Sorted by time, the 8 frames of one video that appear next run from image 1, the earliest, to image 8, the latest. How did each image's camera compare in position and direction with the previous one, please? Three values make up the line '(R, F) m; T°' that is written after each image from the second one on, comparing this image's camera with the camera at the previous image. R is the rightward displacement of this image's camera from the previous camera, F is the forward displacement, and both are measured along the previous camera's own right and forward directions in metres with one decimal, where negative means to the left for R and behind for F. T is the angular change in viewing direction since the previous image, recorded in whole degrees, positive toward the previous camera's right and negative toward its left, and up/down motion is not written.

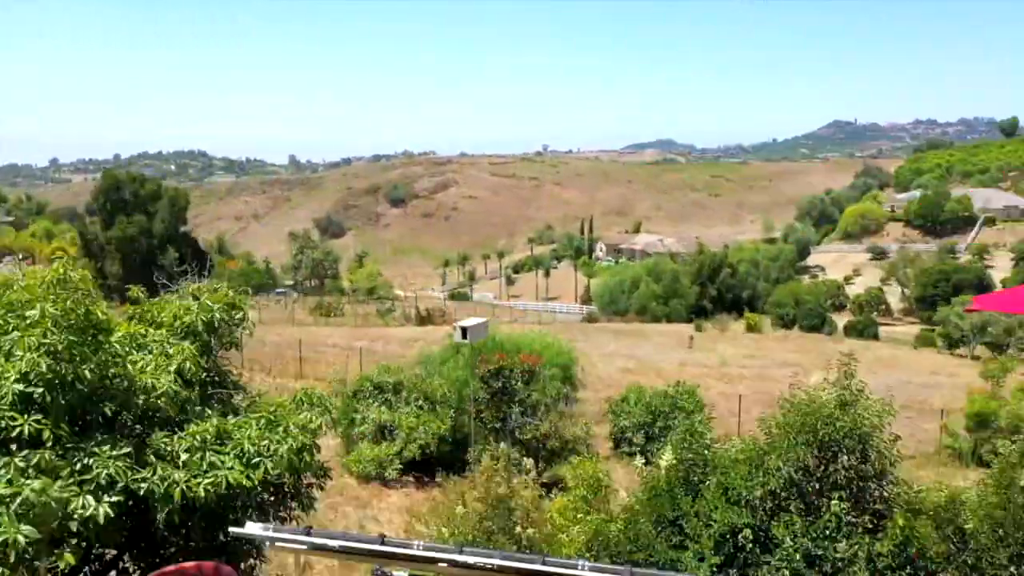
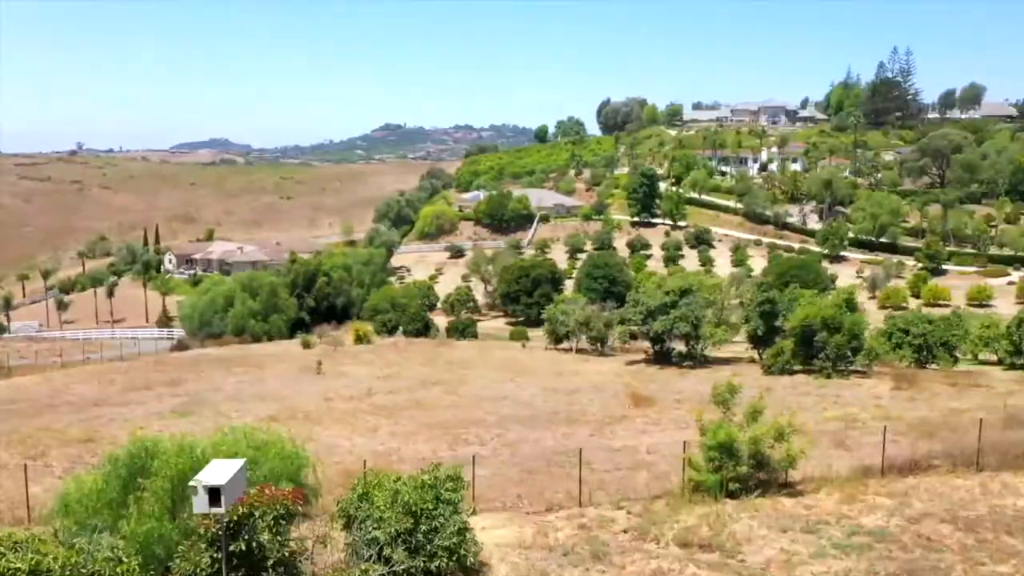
(-1.3, +3.7) m; +29°
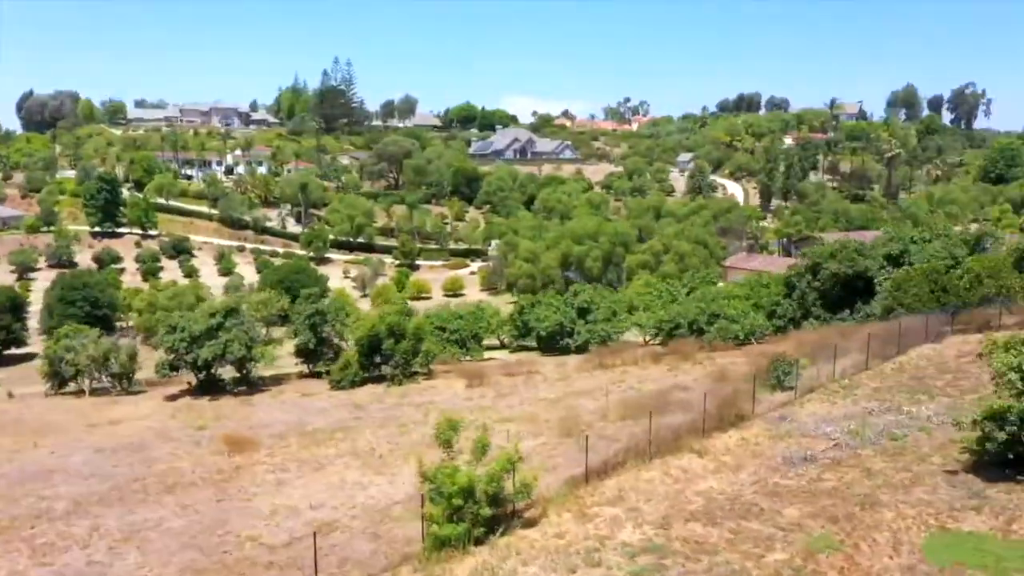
(-2.8, +3.0) m; +36°
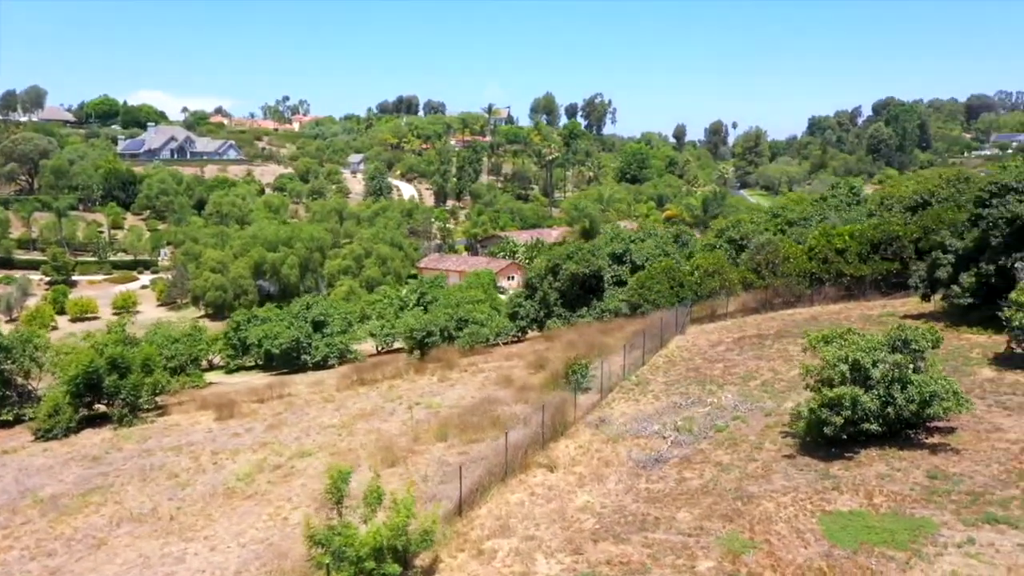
(-2.9, +1.4) m; +23°
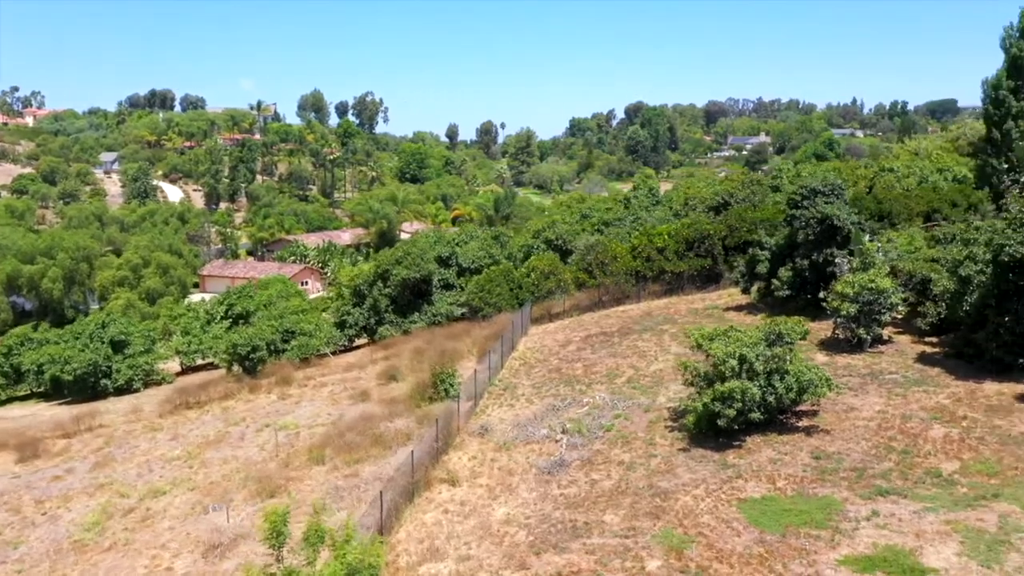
(-2.1, +0.5) m; +15°
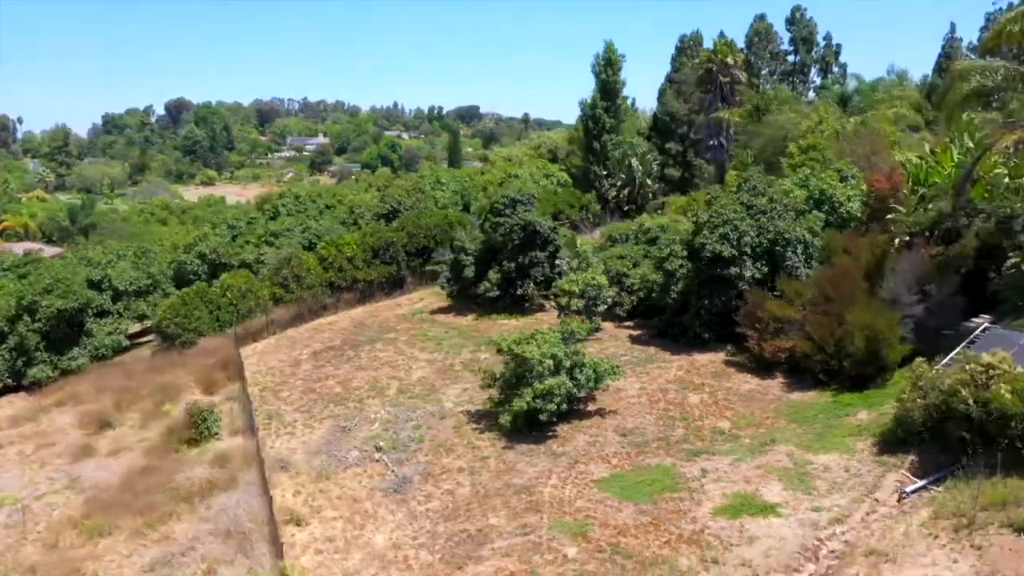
(-4.6, +0.8) m; +30°
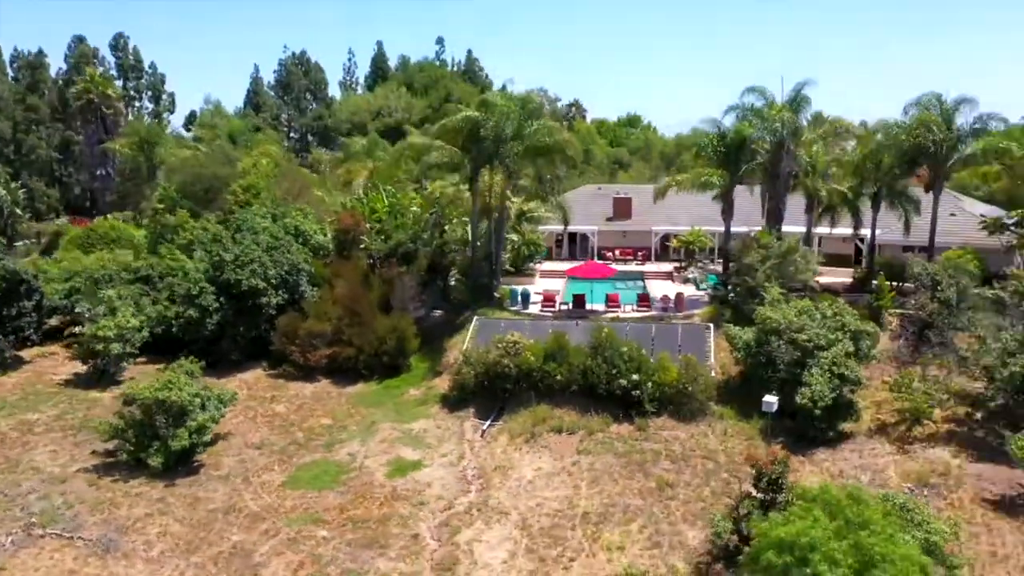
(-8.2, -0.8) m; +50°
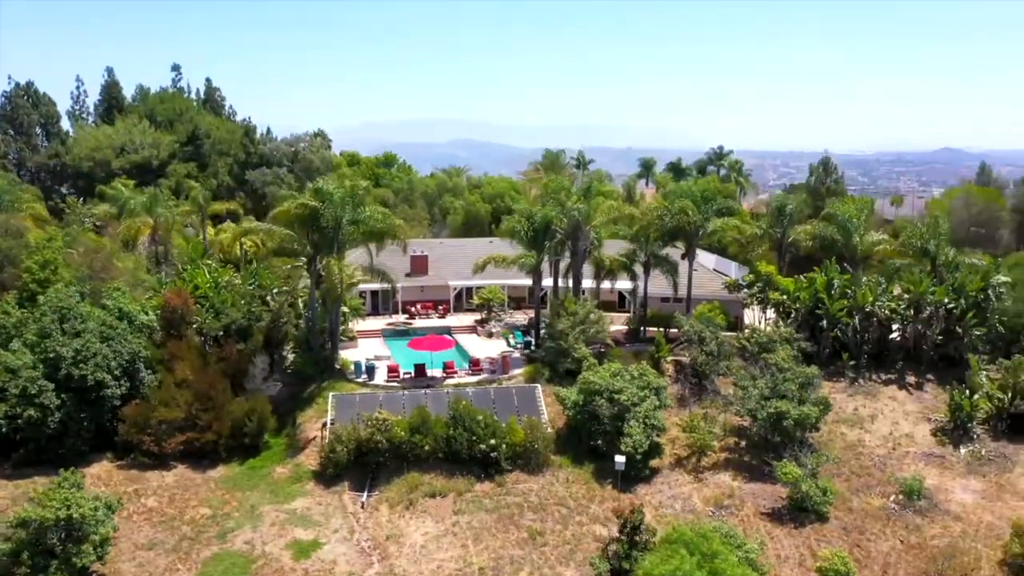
(-4.0, -2.3) m; +20°
